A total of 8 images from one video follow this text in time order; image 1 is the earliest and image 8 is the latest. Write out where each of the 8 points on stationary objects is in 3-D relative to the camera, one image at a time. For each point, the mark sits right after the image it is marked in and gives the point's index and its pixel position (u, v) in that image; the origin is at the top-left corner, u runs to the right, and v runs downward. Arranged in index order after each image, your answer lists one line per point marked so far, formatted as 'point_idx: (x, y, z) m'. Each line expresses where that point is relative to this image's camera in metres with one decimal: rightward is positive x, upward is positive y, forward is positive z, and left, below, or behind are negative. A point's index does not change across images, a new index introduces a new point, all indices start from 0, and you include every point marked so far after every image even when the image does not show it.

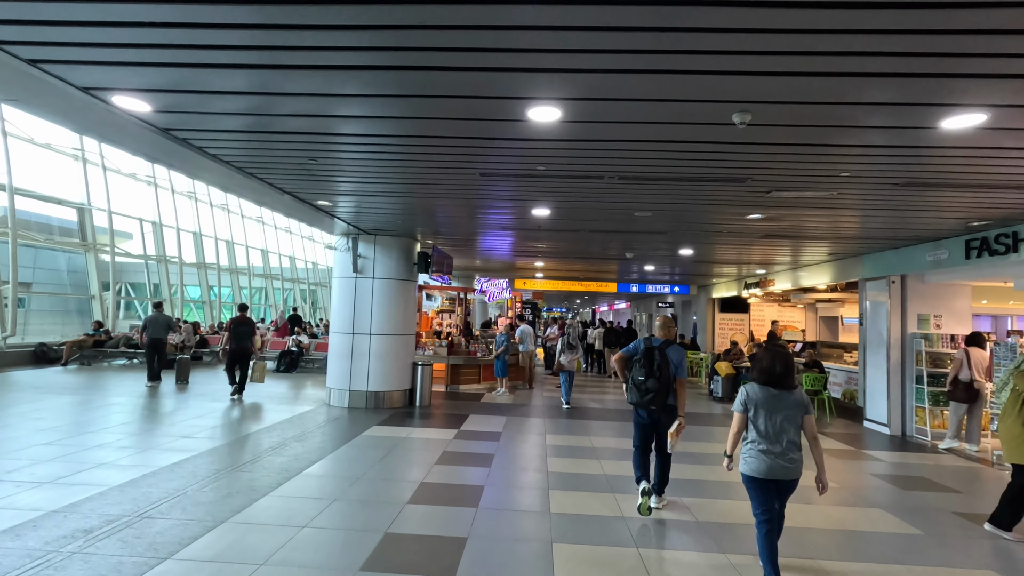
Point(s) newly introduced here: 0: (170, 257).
0: (-12.7, +1.2, +19.8) m
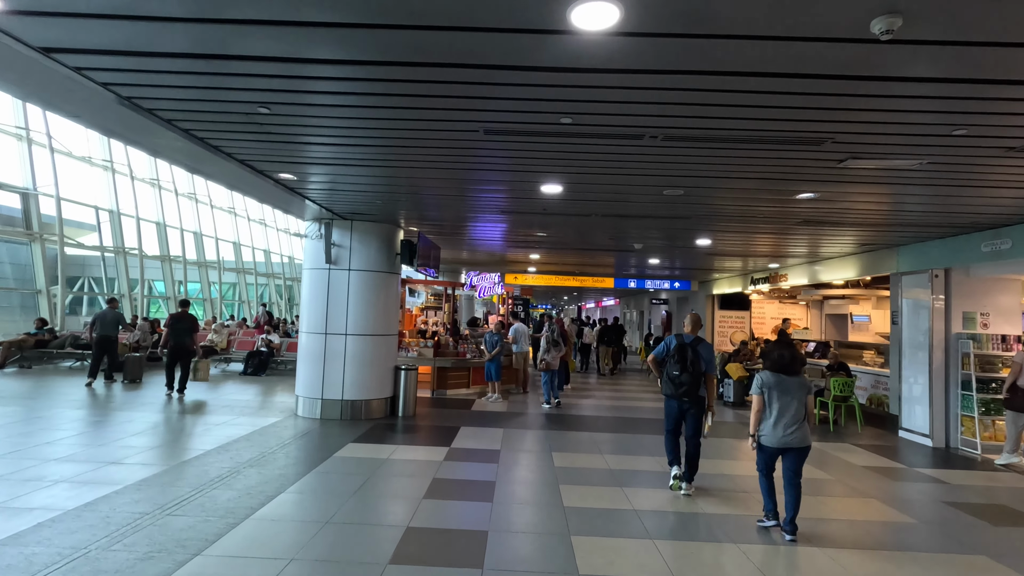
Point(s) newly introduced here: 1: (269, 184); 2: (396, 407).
0: (-13.1, +1.3, +18.2) m
1: (-3.0, +1.3, +6.7) m
2: (-1.8, -1.9, +8.3) m
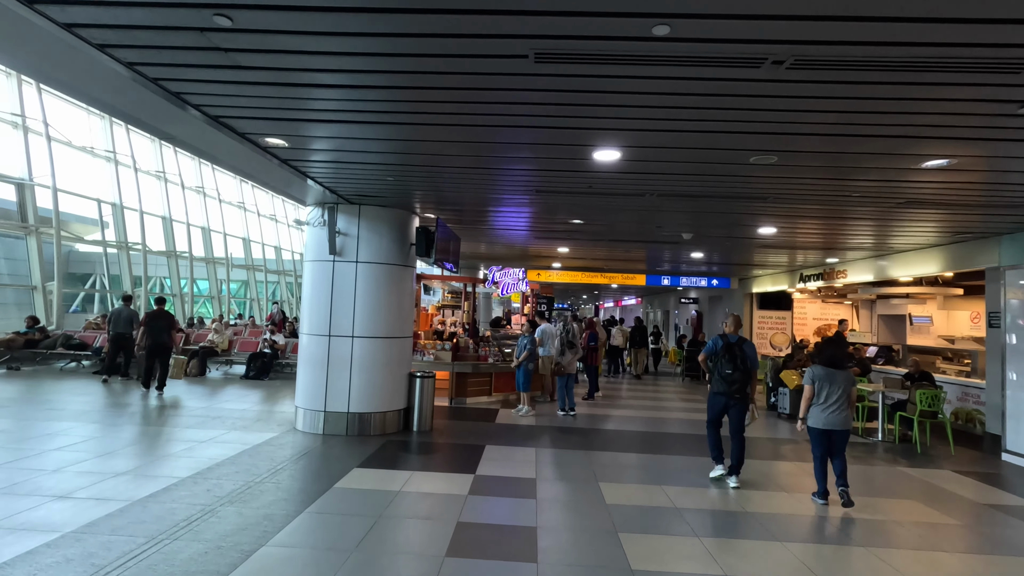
0: (-12.4, +1.5, +17.4) m
1: (-2.6, +1.3, +5.7) m
2: (-1.4, -1.8, +7.2) m
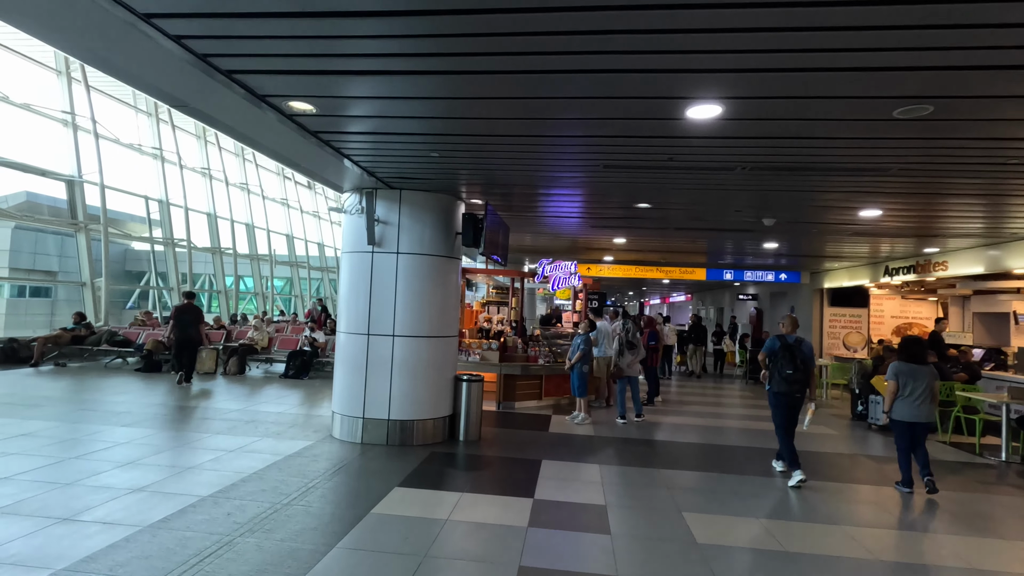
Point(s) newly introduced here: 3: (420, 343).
0: (-10.9, +1.6, +17.5) m
1: (-2.0, +1.4, +5.1) m
2: (-0.7, -1.7, +6.5) m
3: (-1.1, -0.6, +6.2) m
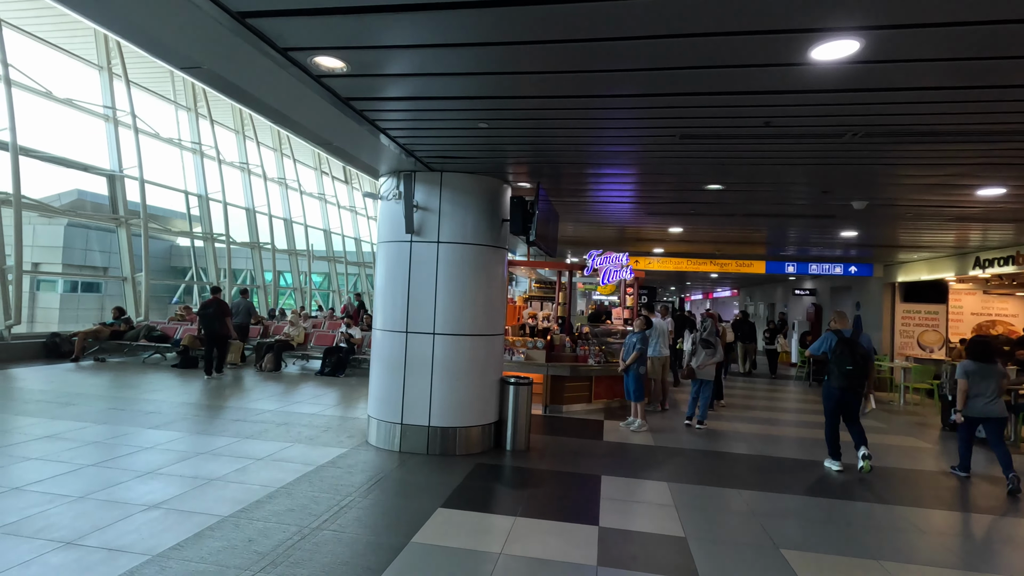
0: (-9.6, +1.7, +17.5) m
1: (-1.5, +1.5, +4.5) m
2: (-0.1, -1.7, +5.9) m
3: (-0.5, -0.6, +5.6) m
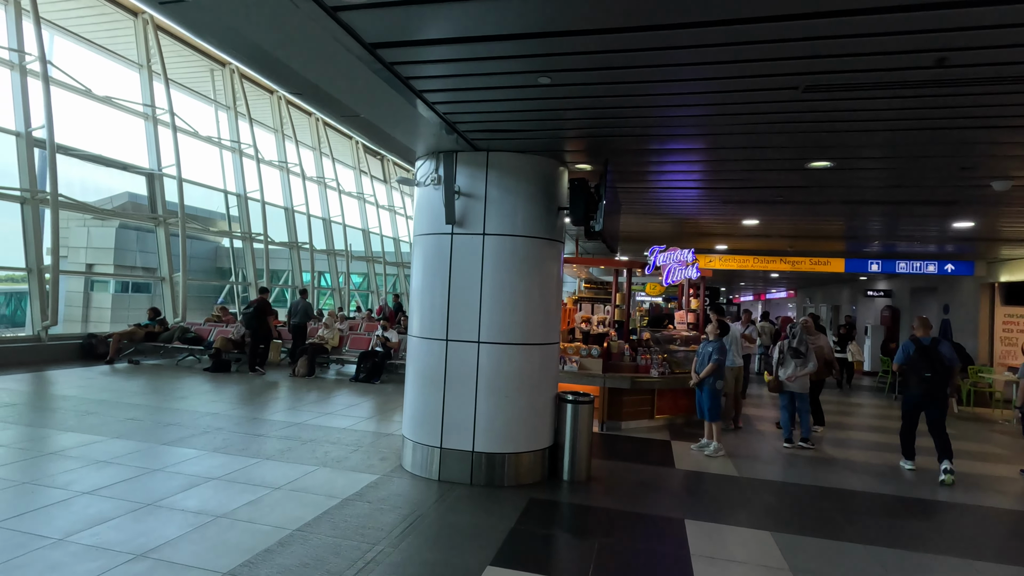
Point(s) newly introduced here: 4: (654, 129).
0: (-8.2, +1.7, +17.2) m
1: (-1.1, +1.5, +3.7) m
2: (+0.4, -1.7, +5.0) m
3: (0.0, -0.6, +4.8) m
4: (+1.2, +1.4, +4.5) m
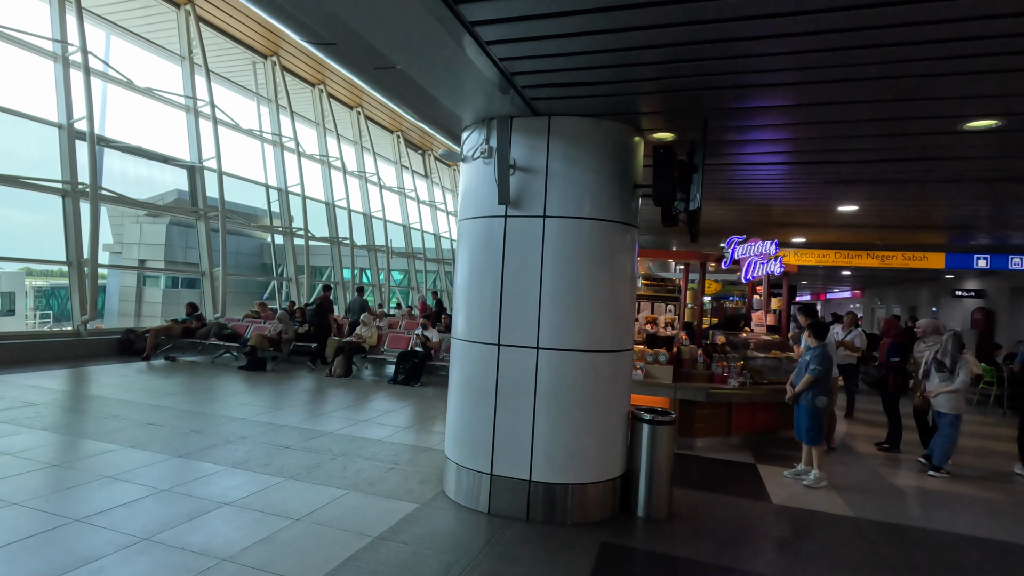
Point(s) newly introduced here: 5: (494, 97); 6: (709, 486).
0: (-6.8, +1.8, +16.9) m
1: (-0.7, +1.5, +2.9) m
2: (+0.9, -1.6, +4.1) m
3: (+0.5, -0.5, +3.9) m
4: (+1.7, +1.4, +3.5) m
5: (-0.1, +1.4, +3.8) m
6: (+1.8, -1.8, +4.8) m
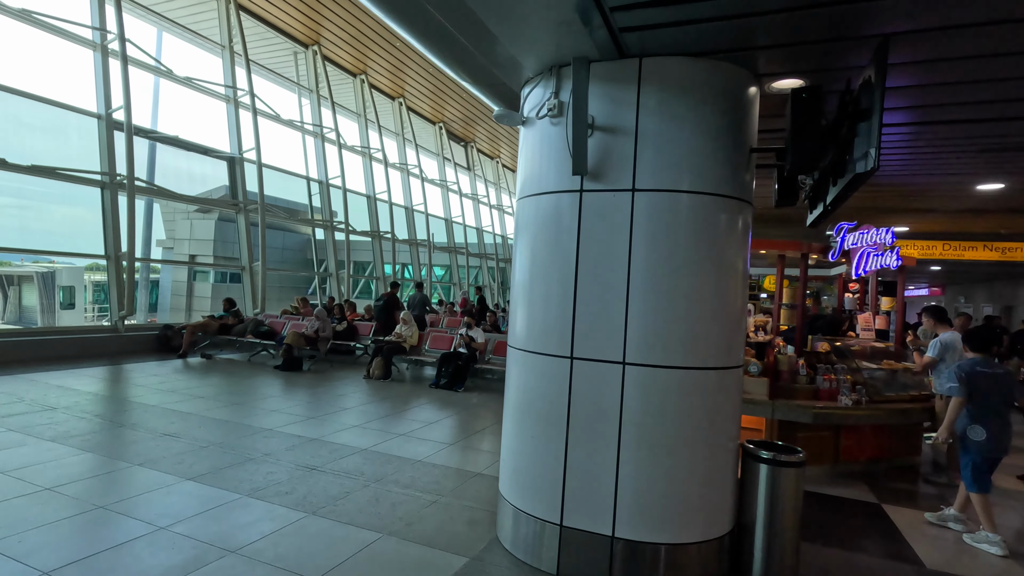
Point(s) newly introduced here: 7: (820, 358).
0: (-5.4, +2.0, +16.5) m
1: (-0.3, +1.5, +2.1) m
2: (+1.4, -1.6, +3.2) m
3: (+0.9, -0.5, +3.0) m
4: (+2.1, +1.4, +2.5) m
5: (+0.3, +1.4, +2.9) m
6: (+2.3, -1.8, +3.8) m
7: (+3.2, -0.7, +5.6) m
